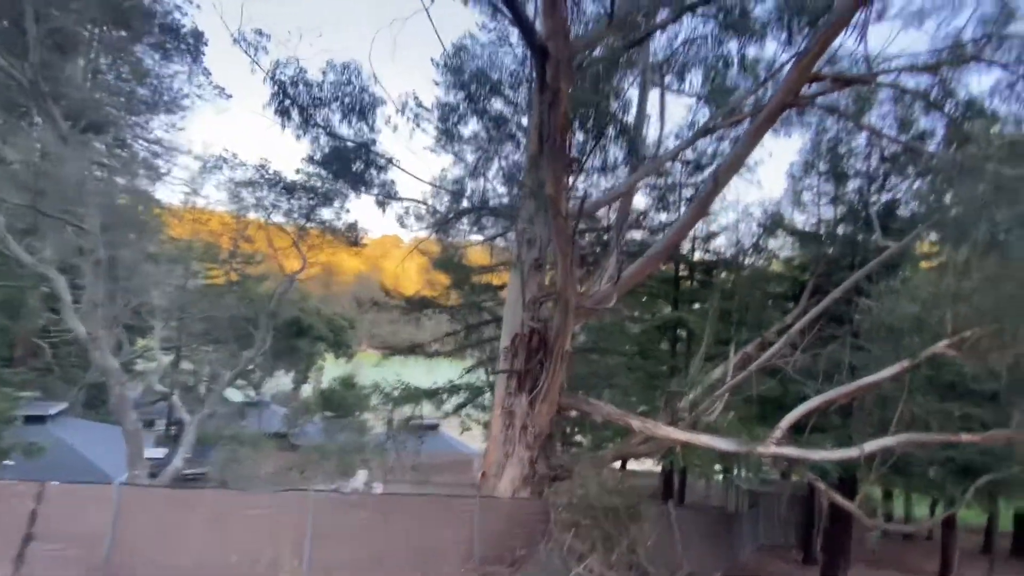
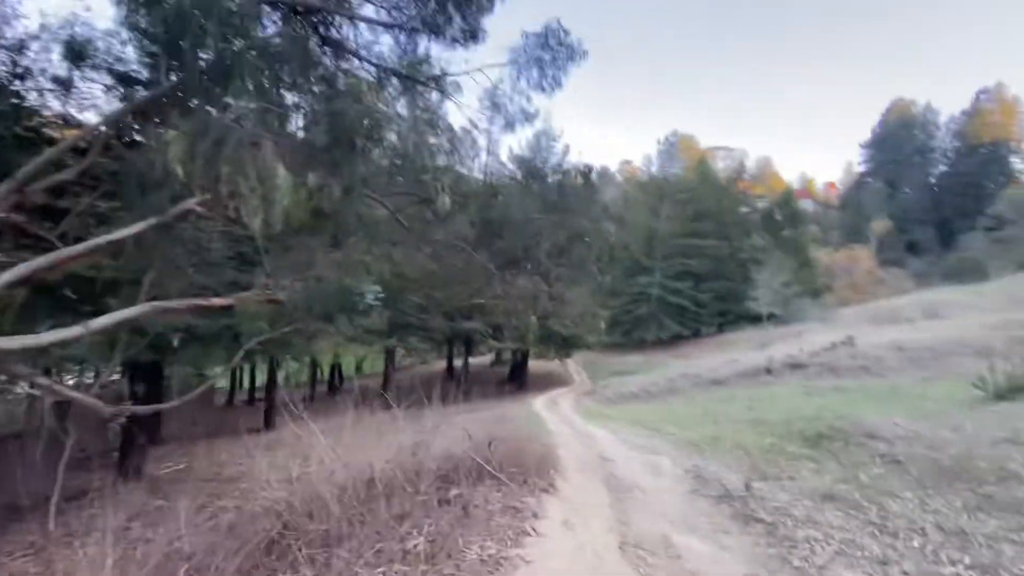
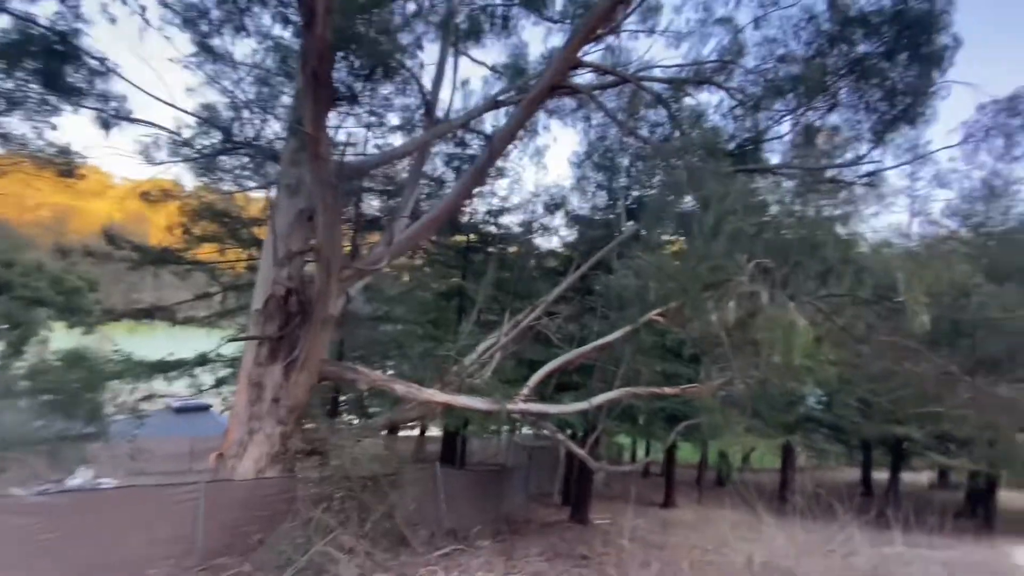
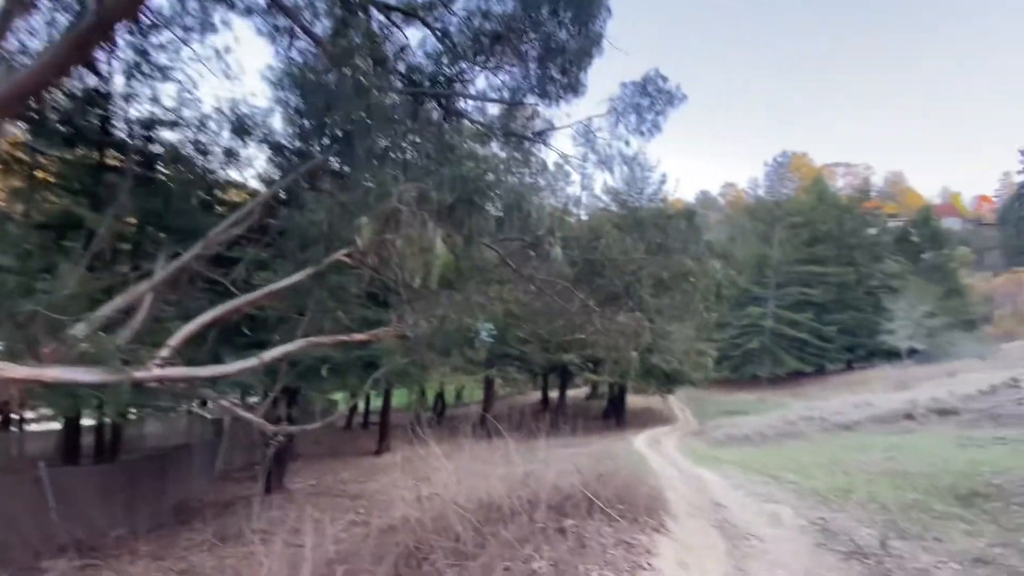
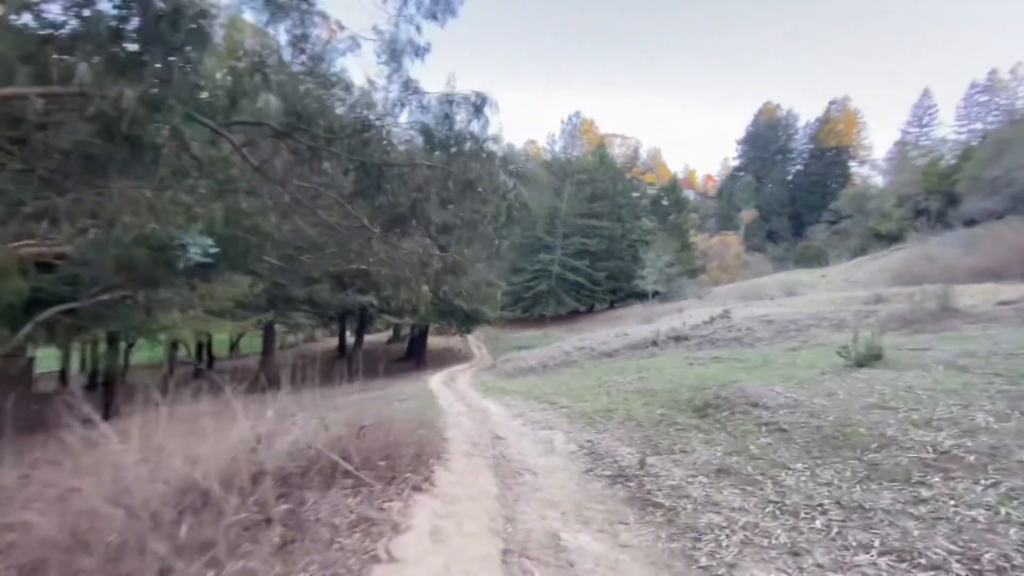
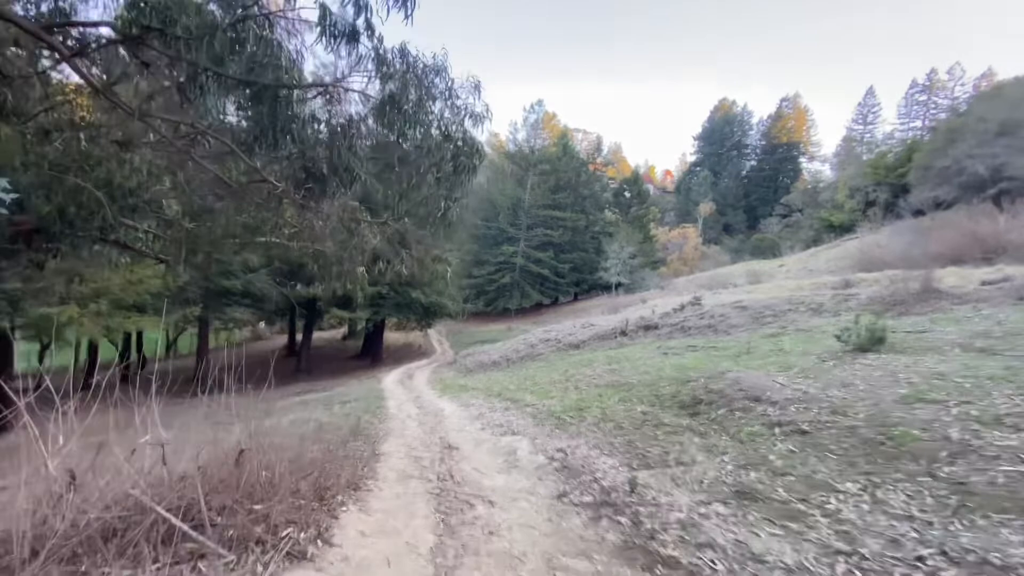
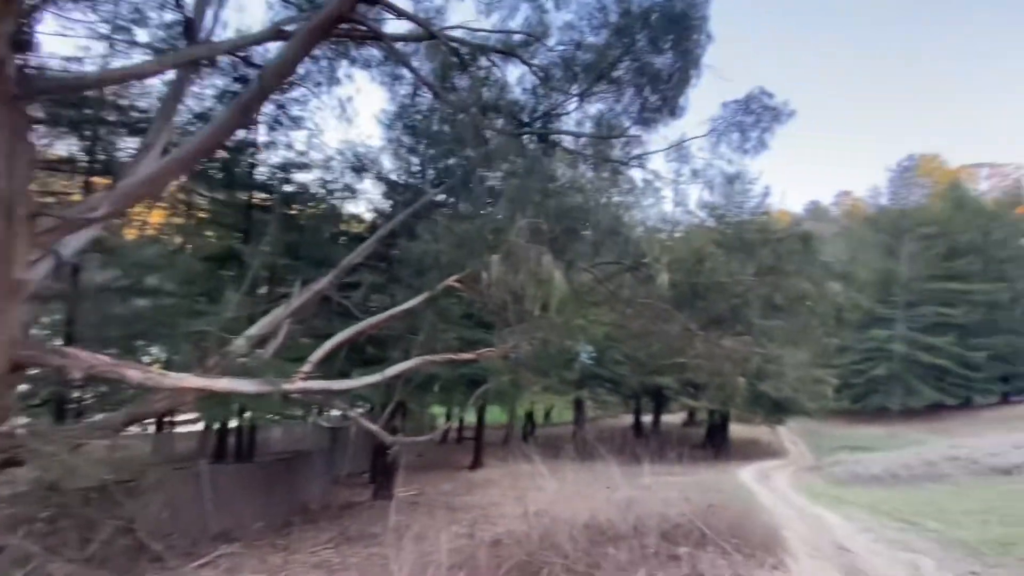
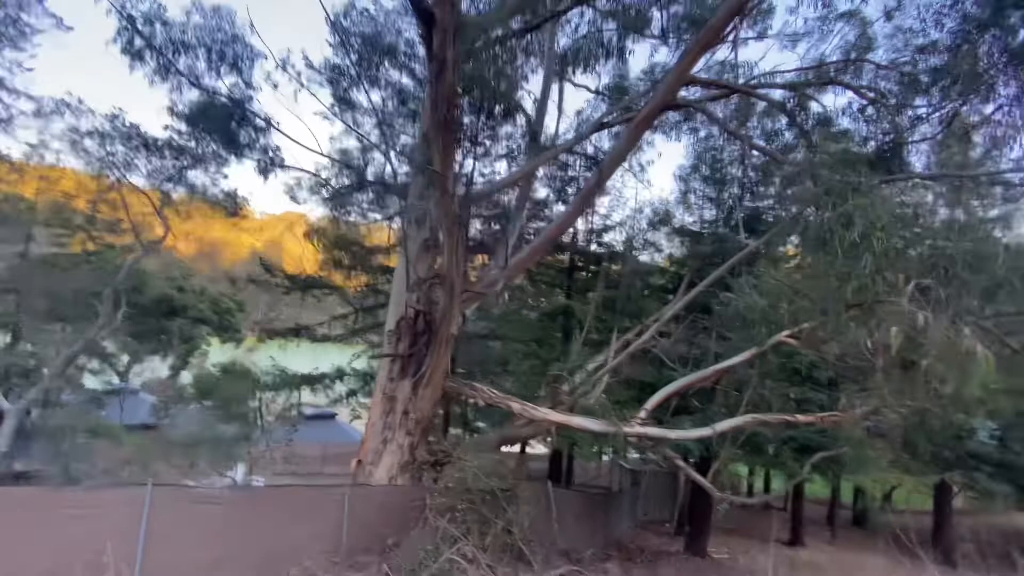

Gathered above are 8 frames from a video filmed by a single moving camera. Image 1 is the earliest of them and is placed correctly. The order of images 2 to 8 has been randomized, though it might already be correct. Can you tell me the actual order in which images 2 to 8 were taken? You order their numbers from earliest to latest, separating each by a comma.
8, 3, 7, 4, 2, 5, 6
